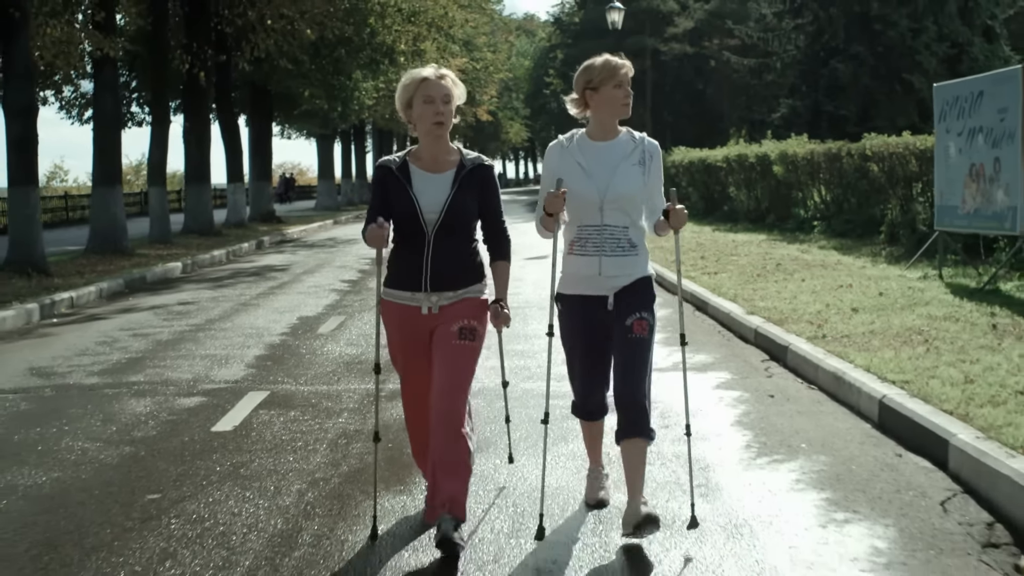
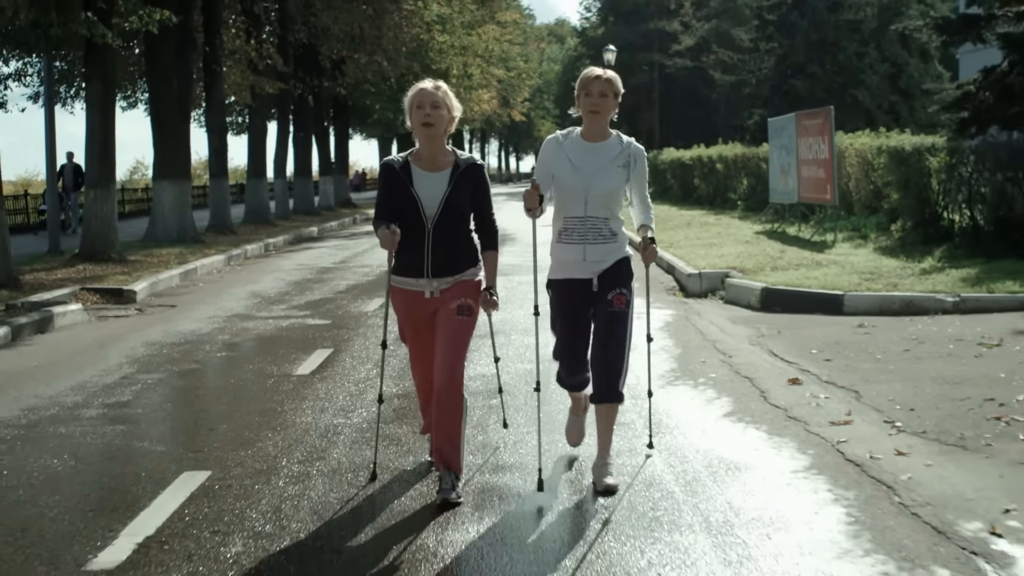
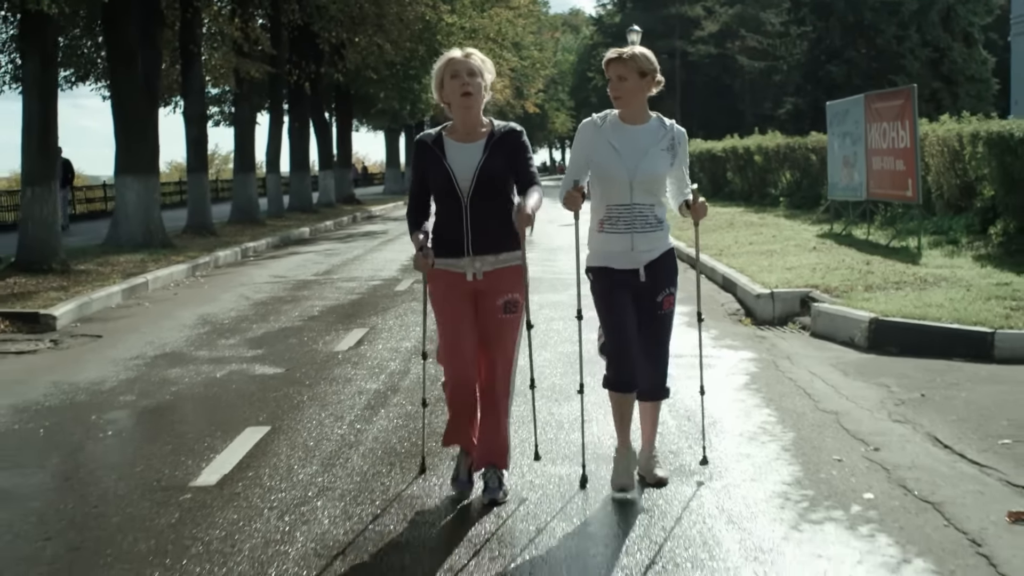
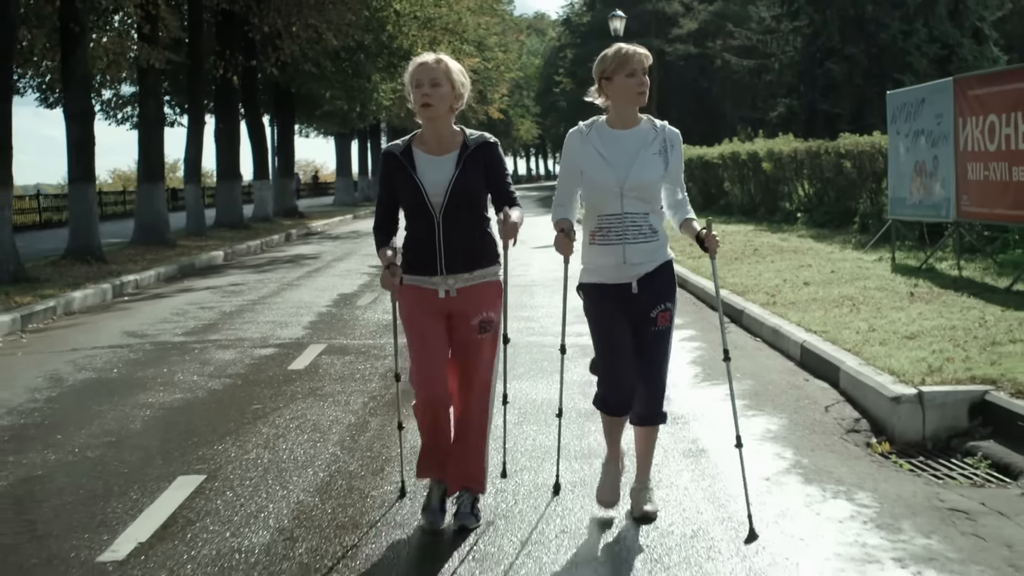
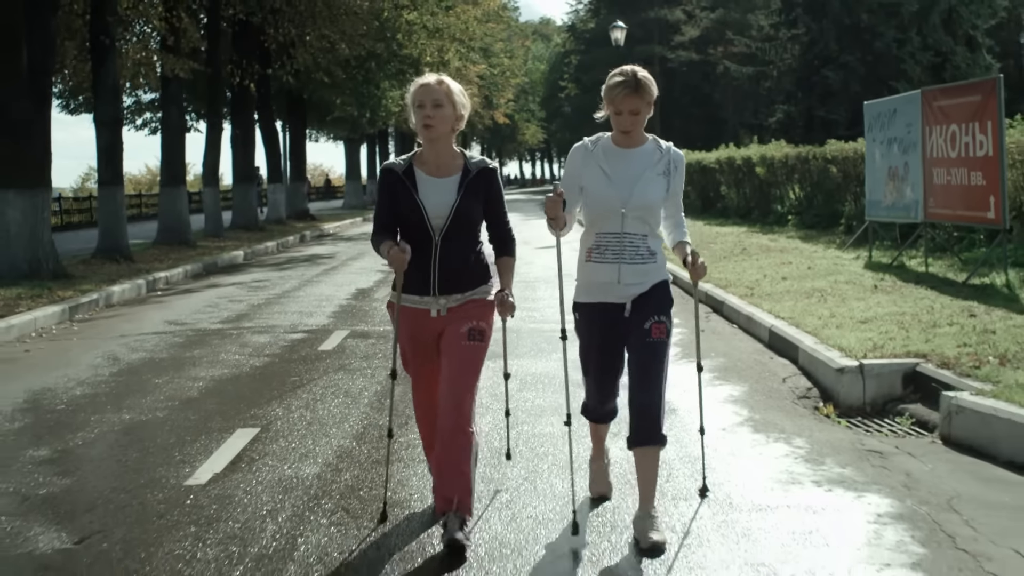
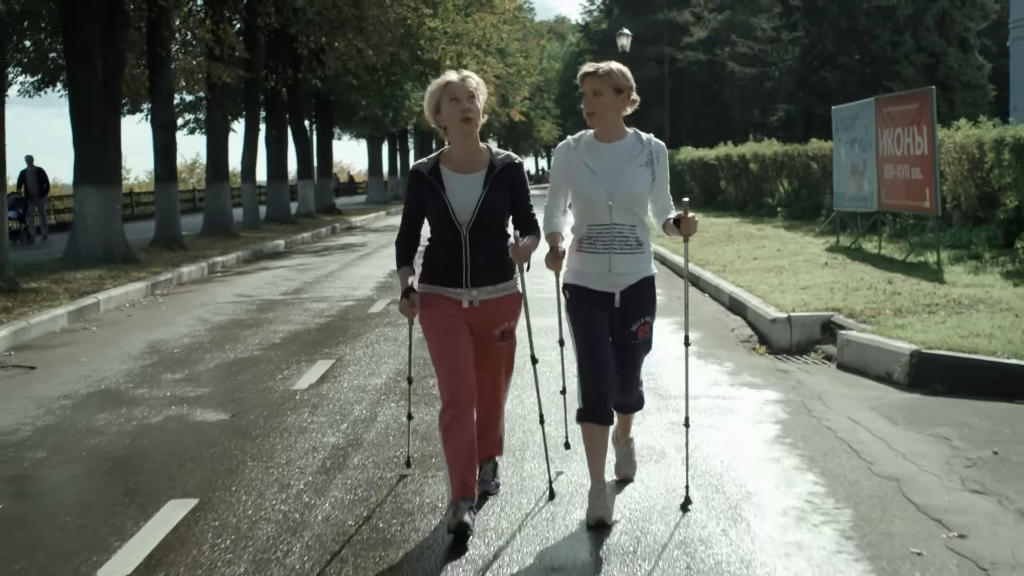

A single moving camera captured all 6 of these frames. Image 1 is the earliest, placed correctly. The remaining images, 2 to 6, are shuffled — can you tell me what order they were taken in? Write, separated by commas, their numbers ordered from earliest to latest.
4, 5, 6, 3, 2
